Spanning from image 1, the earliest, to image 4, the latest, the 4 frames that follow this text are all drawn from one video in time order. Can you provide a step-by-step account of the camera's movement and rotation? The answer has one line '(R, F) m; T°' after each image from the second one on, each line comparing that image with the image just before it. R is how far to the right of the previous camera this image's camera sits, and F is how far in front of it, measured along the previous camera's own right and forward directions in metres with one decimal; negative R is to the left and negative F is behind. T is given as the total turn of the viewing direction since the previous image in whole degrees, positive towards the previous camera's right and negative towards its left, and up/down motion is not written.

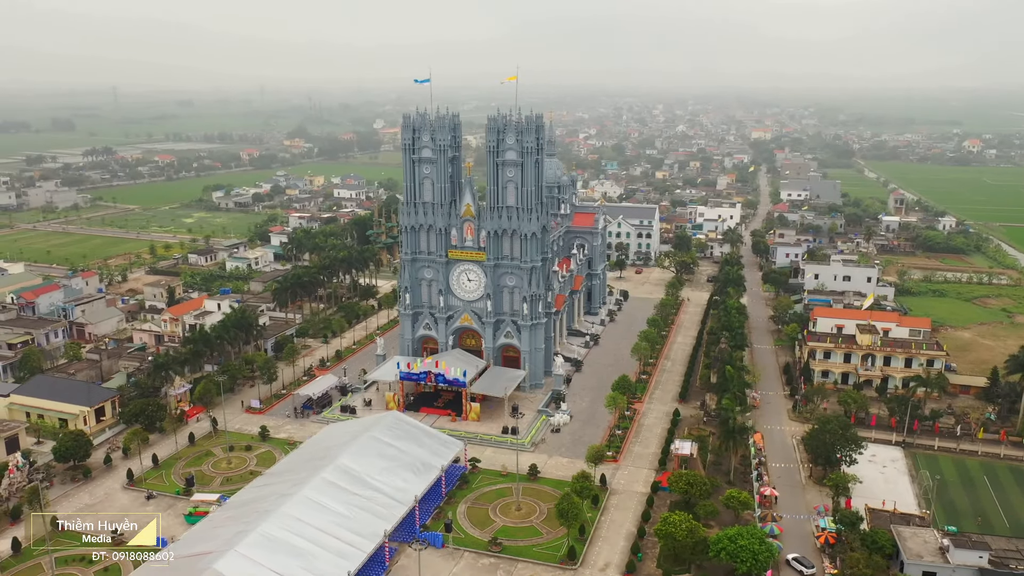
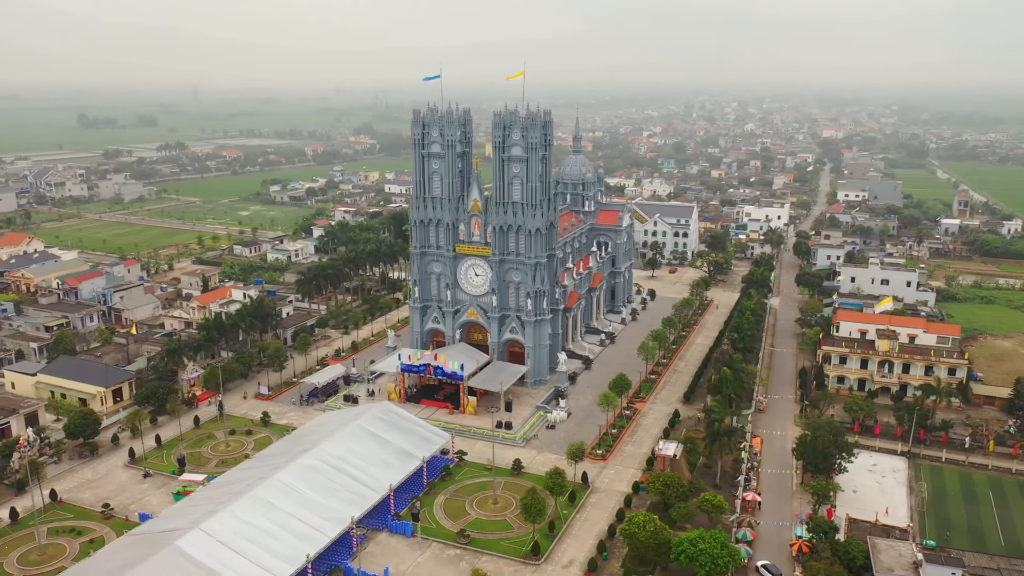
(+4.3, +0.1) m; -5°
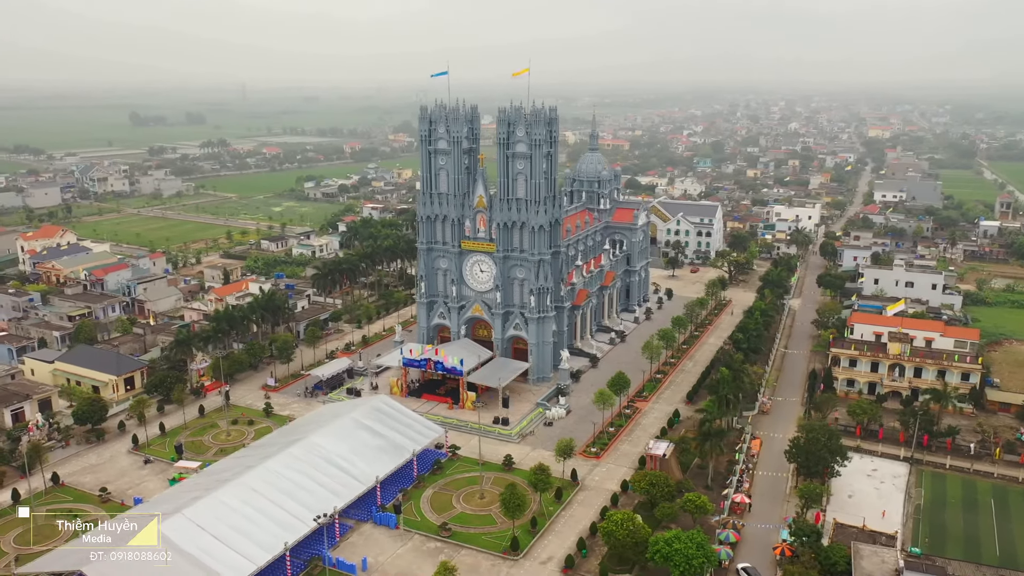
(+2.6, 0.0) m; -3°
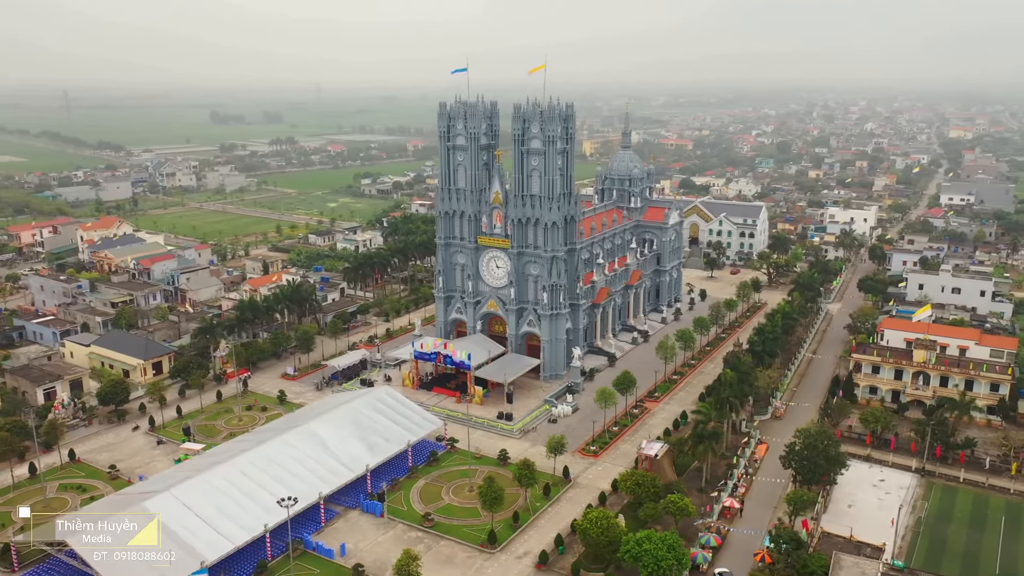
(+3.7, 0.0) m; -5°
